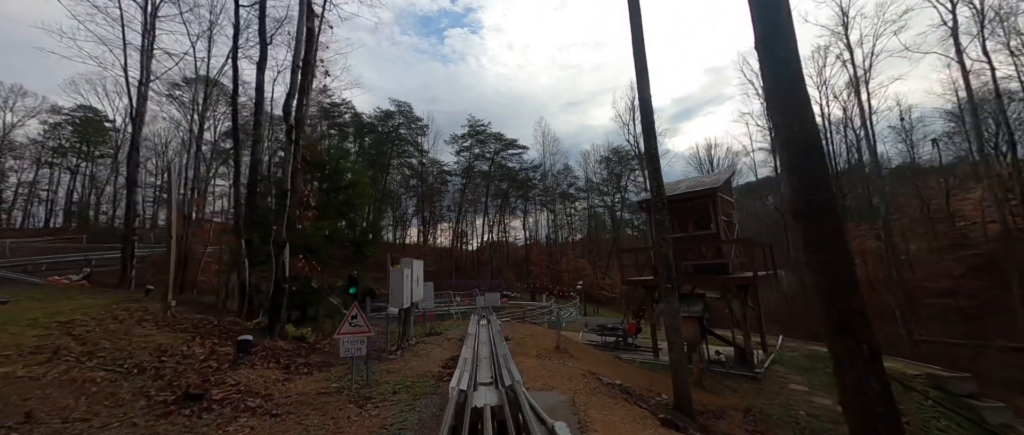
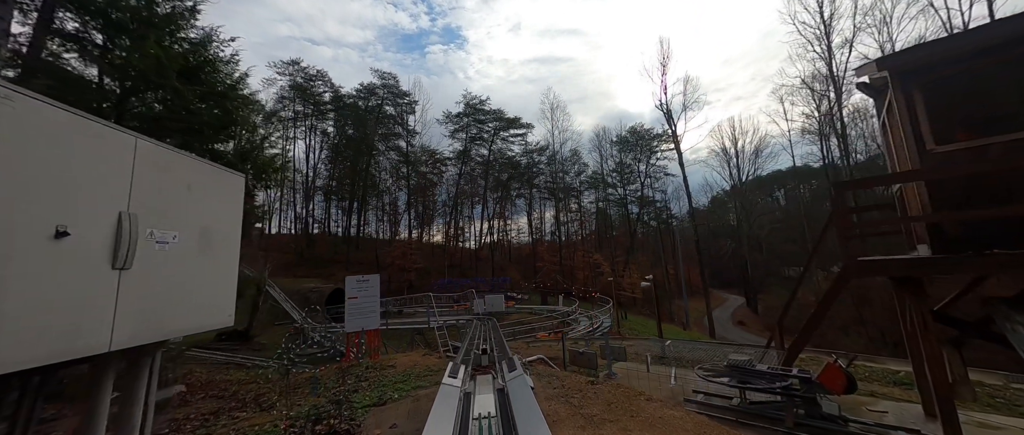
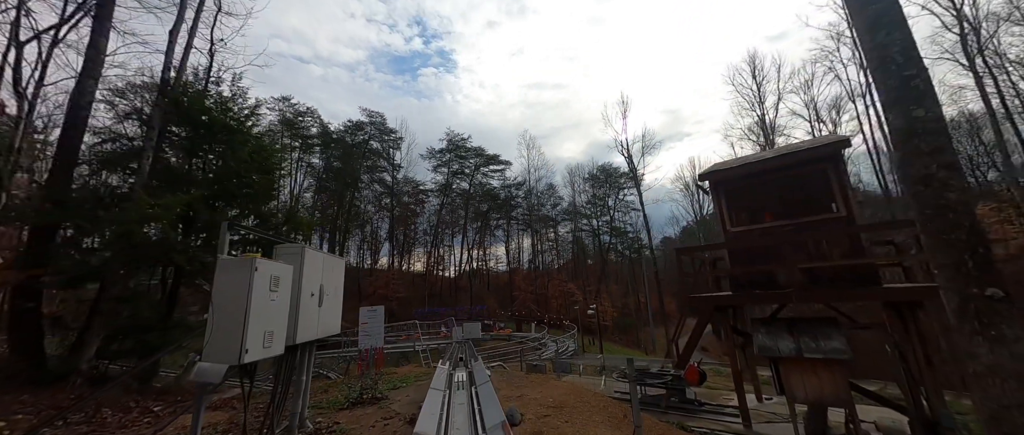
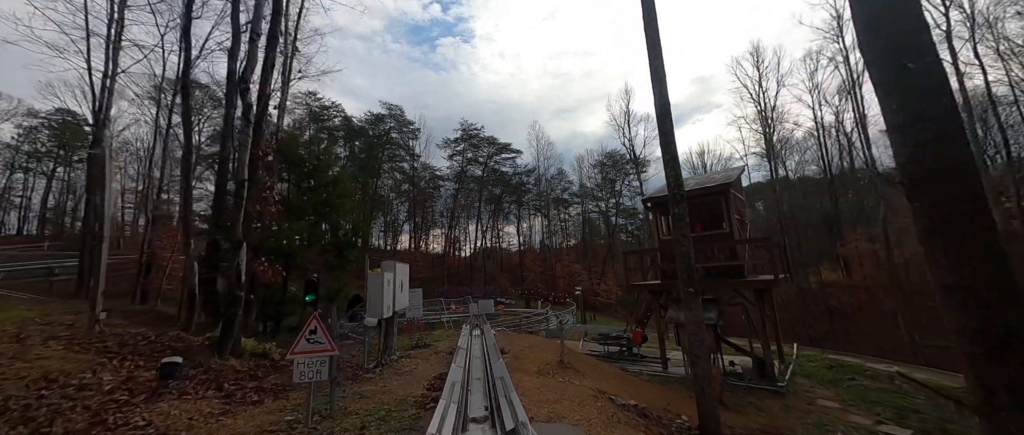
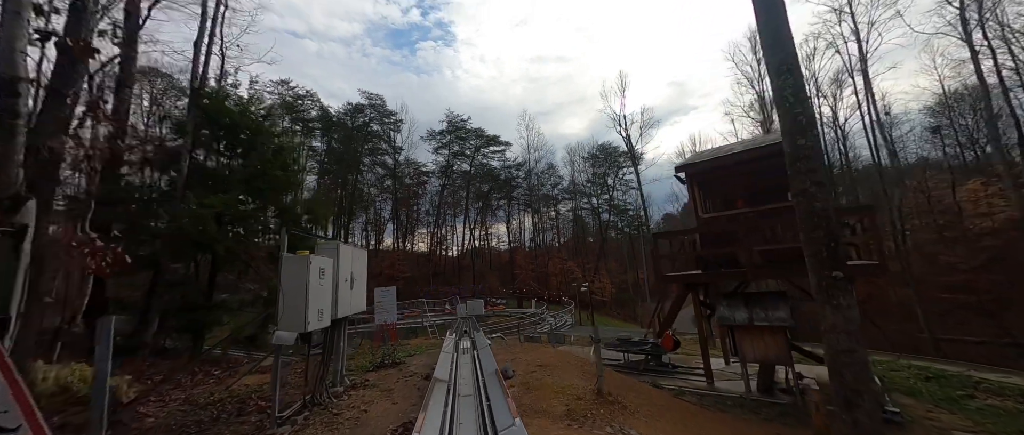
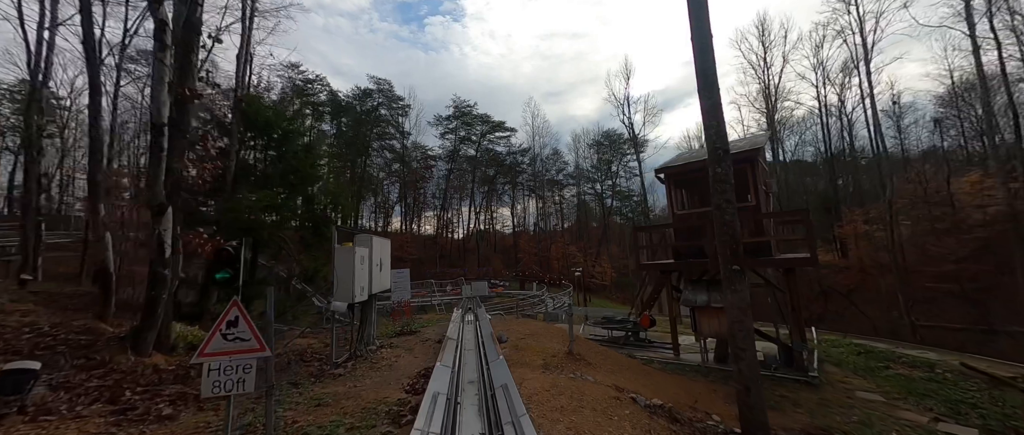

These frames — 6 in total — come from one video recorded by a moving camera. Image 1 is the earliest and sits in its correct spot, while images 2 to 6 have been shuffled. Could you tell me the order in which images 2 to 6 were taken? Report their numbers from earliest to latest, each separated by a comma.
4, 6, 5, 3, 2
